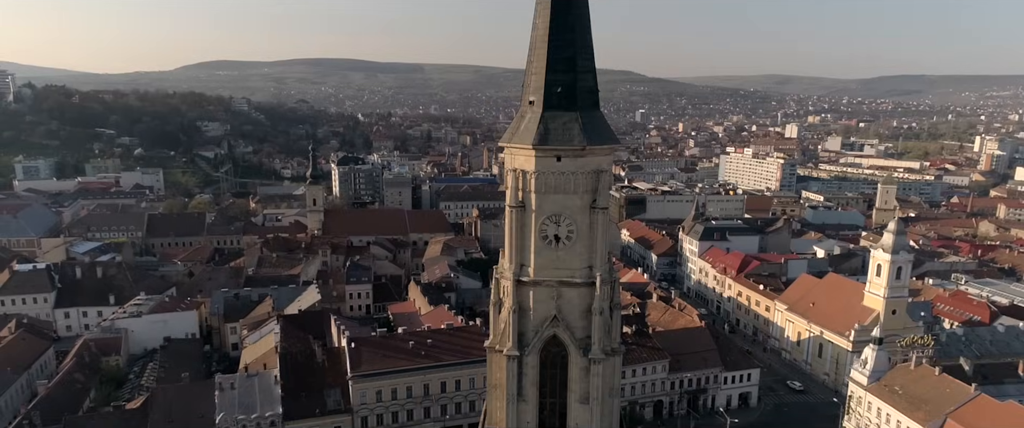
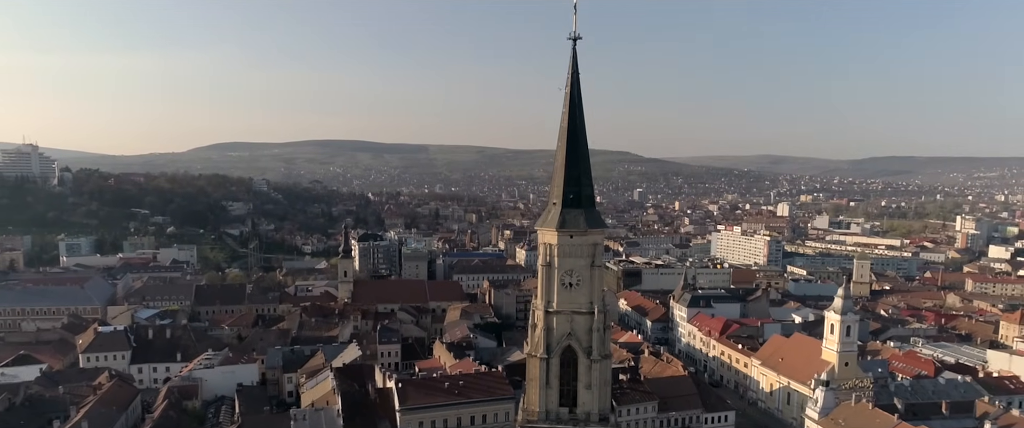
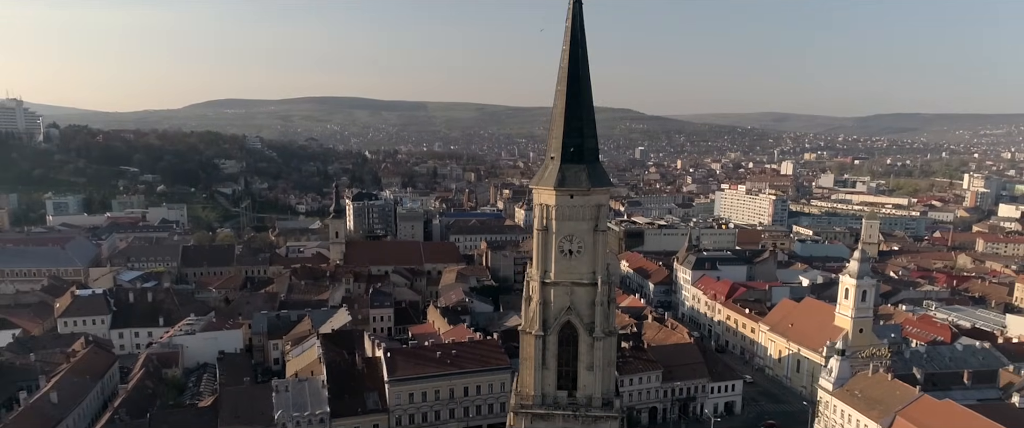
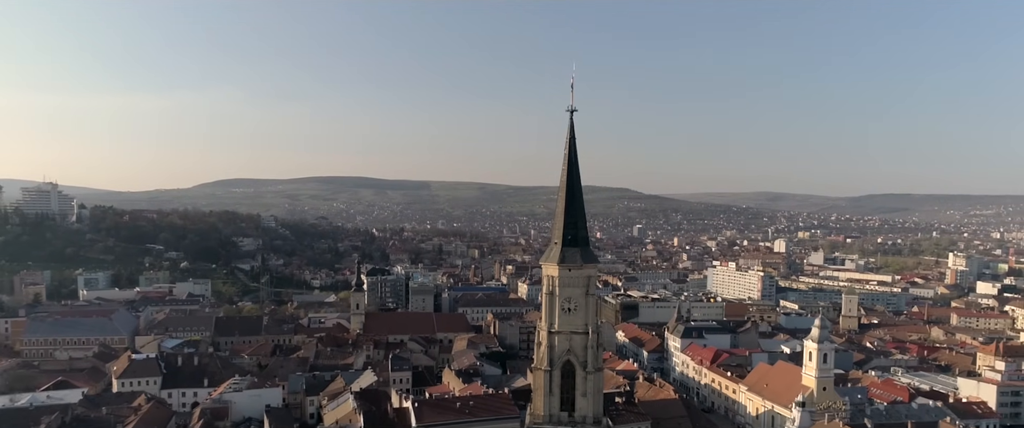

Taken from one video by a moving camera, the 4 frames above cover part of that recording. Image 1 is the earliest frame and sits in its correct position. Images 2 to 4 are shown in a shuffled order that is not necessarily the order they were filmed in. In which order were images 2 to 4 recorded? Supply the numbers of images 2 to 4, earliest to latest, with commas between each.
3, 2, 4
